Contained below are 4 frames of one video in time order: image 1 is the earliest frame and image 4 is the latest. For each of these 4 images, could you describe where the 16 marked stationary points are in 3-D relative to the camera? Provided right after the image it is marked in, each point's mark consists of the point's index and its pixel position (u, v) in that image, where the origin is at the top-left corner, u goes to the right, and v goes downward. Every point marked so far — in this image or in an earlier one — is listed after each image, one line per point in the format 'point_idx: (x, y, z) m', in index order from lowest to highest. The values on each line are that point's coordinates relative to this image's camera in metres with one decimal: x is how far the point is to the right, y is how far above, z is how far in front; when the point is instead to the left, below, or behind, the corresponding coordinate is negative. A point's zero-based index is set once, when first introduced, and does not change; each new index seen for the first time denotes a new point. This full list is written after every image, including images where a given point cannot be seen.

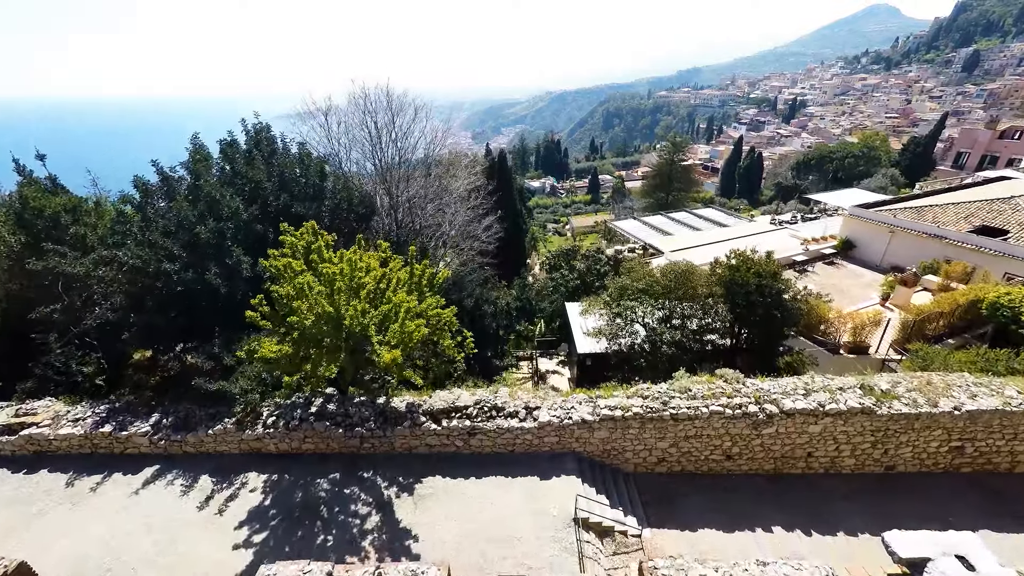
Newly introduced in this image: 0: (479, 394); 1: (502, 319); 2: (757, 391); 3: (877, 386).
0: (-0.5, -1.8, +7.5) m
1: (-0.3, -0.8, +12.1) m
2: (+3.9, -1.7, +7.2) m
3: (+5.9, -1.6, +7.2) m
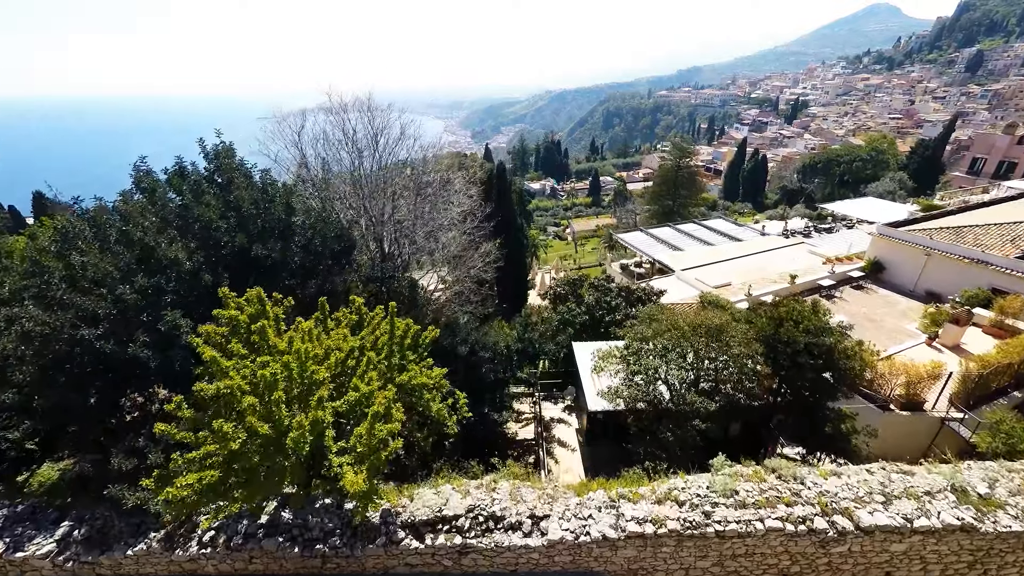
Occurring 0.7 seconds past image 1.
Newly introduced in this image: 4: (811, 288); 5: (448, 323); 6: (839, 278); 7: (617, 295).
0: (-0.5, -2.8, +6.0) m
1: (-0.2, -1.8, +10.6) m
2: (+4.0, -2.7, +5.7) m
3: (+5.9, -2.6, +5.7) m
4: (+11.2, 0.0, +16.6) m
5: (-1.5, -0.9, +10.8) m
6: (+12.6, +0.4, +17.2) m
7: (+3.0, -0.2, +12.9) m
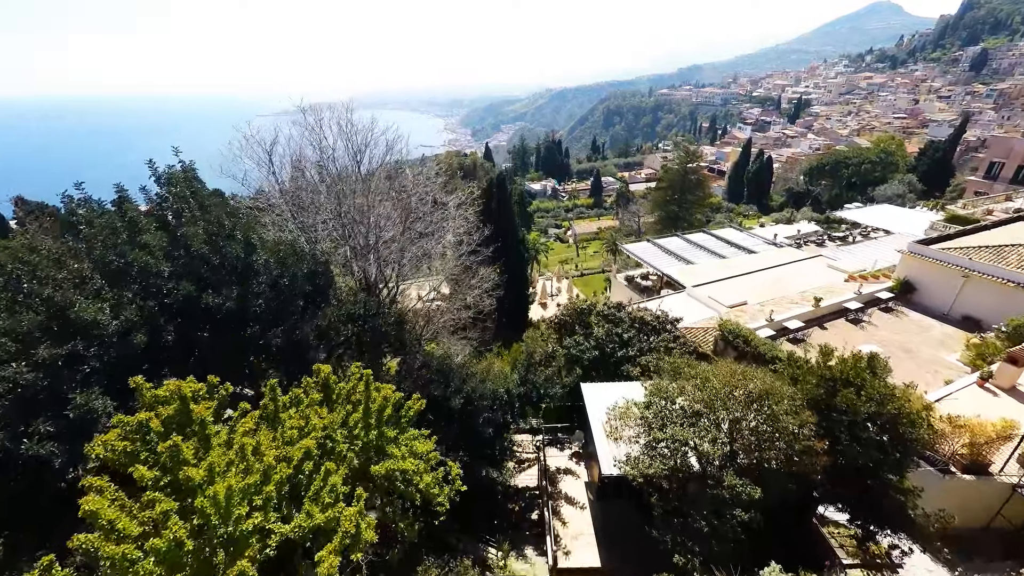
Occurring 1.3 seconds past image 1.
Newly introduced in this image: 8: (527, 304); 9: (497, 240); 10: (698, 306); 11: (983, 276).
0: (-0.5, -3.6, +4.7) m
1: (-0.2, -2.6, +9.3) m
2: (+4.0, -3.5, +4.4) m
3: (+5.9, -3.4, +4.4) m
4: (+11.2, -0.8, +15.3) m
5: (-1.5, -1.7, +9.5) m
6: (+12.6, -0.4, +15.9) m
7: (+3.0, -1.0, +11.6) m
8: (+0.6, -0.7, +18.4) m
9: (-0.7, +2.0, +19.5) m
10: (+7.4, -0.7, +17.9) m
11: (+14.7, +0.3, +13.9) m
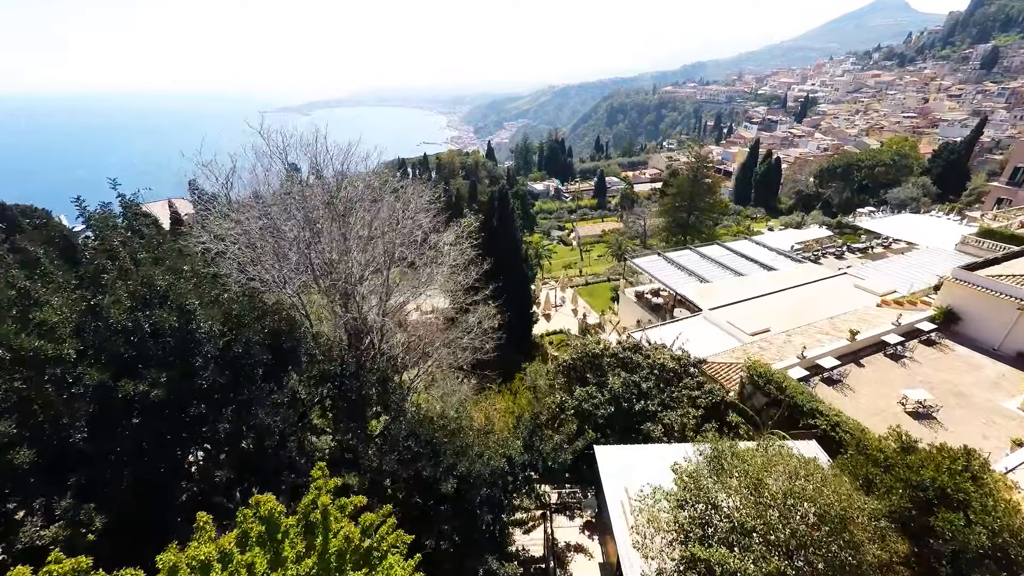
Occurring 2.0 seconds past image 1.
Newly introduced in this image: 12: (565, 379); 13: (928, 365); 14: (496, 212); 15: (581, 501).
0: (-0.5, -4.6, +3.3) m
1: (-0.2, -3.6, +7.9) m
2: (+4.0, -4.5, +3.0) m
3: (+6.0, -4.4, +3.0) m
4: (+11.3, -1.8, +13.9) m
5: (-1.5, -2.7, +8.1) m
6: (+12.7, -1.4, +14.5) m
7: (+3.1, -2.0, +10.2) m
8: (+0.7, -1.7, +17.0) m
9: (-0.6, +1.1, +18.1) m
10: (+7.5, -1.6, +16.4) m
11: (+14.8, -0.7, +12.4) m
12: (+1.3, -2.2, +11.3) m
13: (+12.1, -2.3, +13.0) m
14: (-0.6, +3.1, +17.9) m
15: (+1.5, -4.8, +10.1) m
